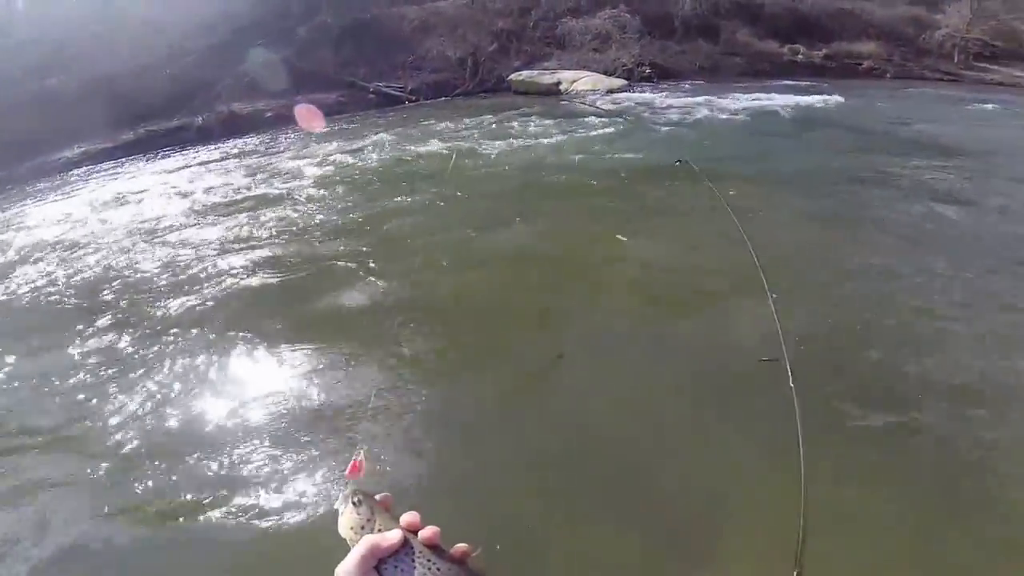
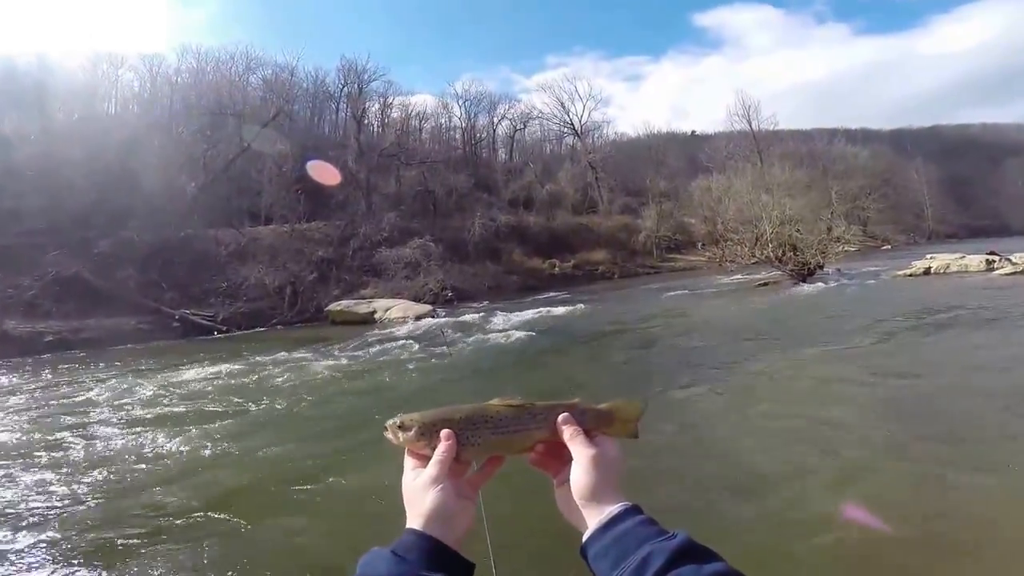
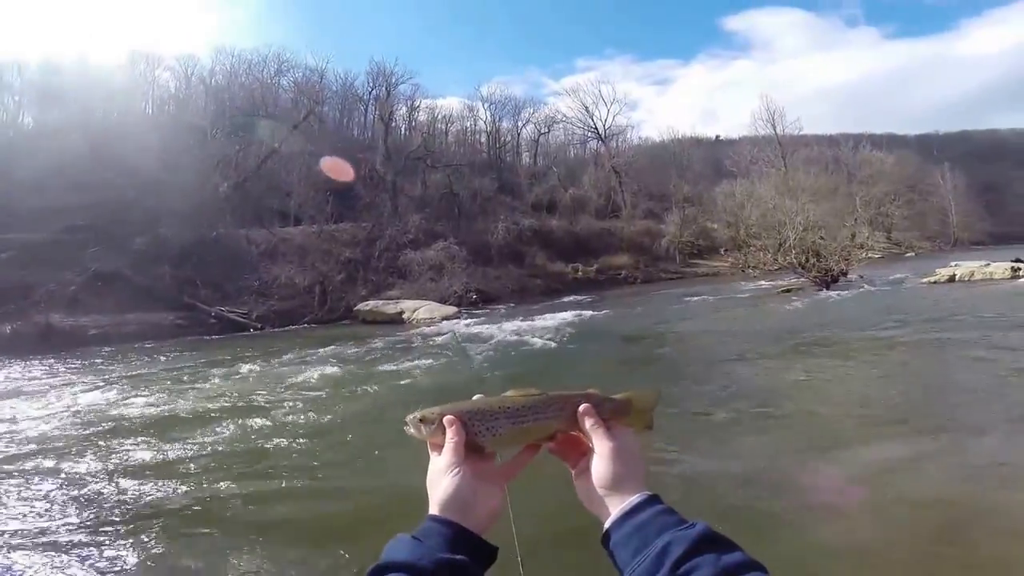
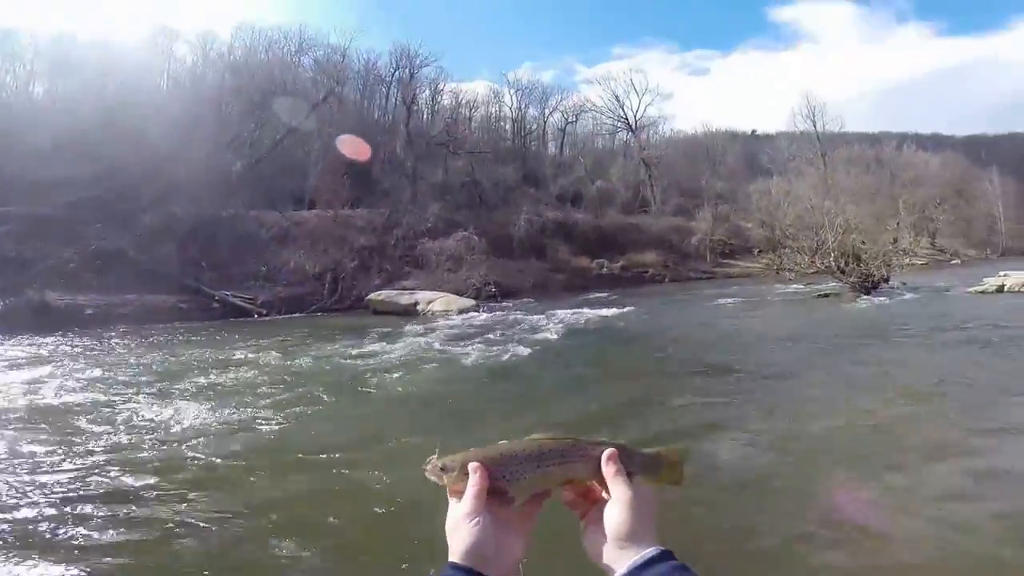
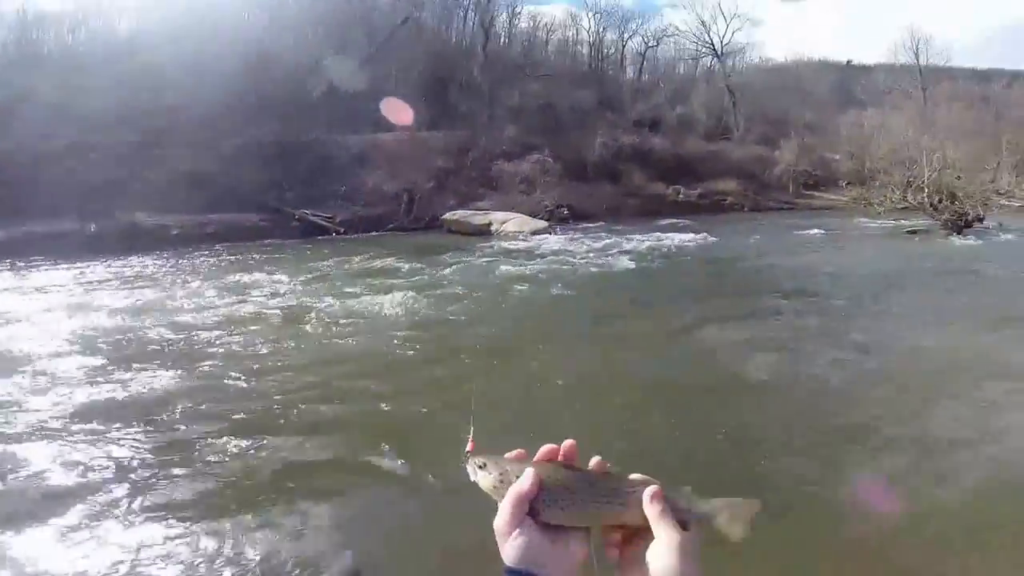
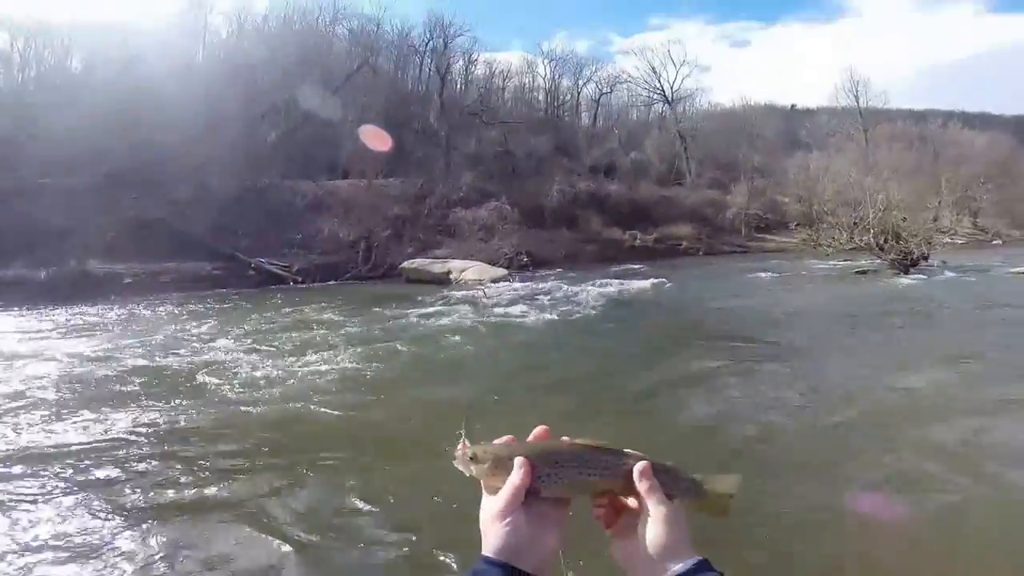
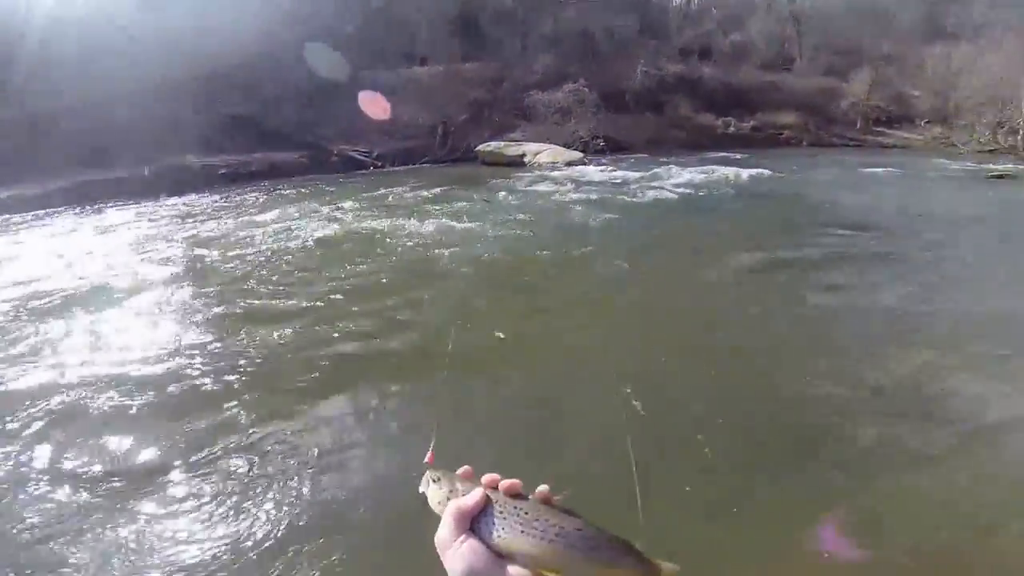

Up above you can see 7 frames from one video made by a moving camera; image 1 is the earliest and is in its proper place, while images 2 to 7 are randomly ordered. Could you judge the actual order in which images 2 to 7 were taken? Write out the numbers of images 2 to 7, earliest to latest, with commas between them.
7, 5, 6, 4, 3, 2
